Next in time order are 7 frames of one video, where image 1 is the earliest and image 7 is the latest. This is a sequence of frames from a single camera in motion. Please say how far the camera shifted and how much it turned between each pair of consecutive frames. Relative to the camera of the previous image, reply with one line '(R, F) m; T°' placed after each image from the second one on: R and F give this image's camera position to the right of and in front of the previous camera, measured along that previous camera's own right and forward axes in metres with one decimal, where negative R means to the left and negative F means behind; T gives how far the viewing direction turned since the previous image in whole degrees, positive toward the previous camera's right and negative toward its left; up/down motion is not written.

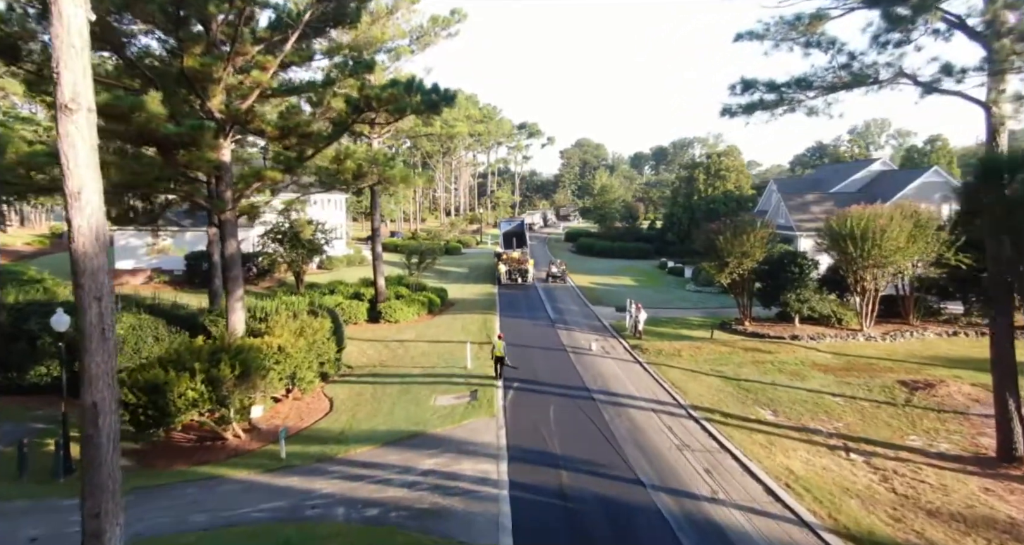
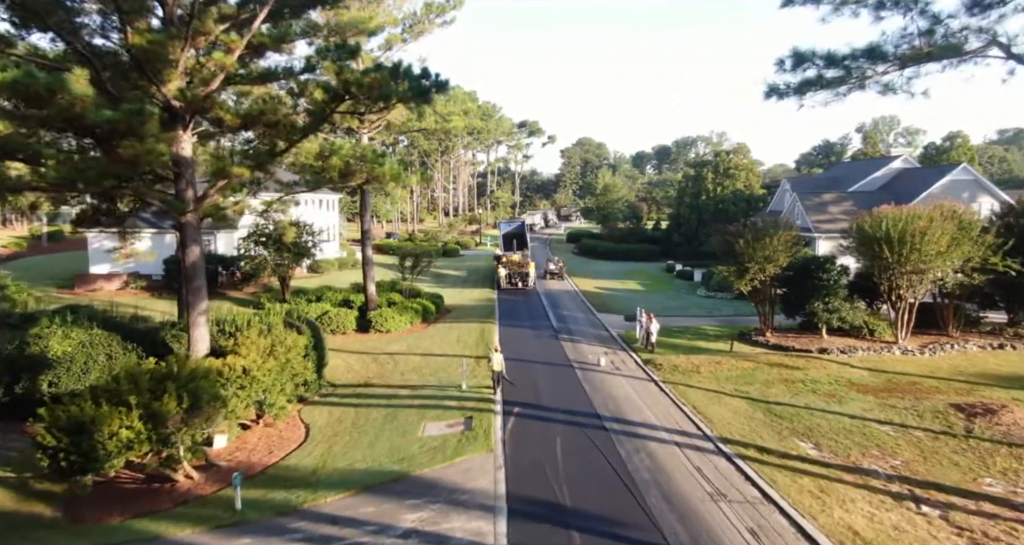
(0.0, +1.7) m; 0°
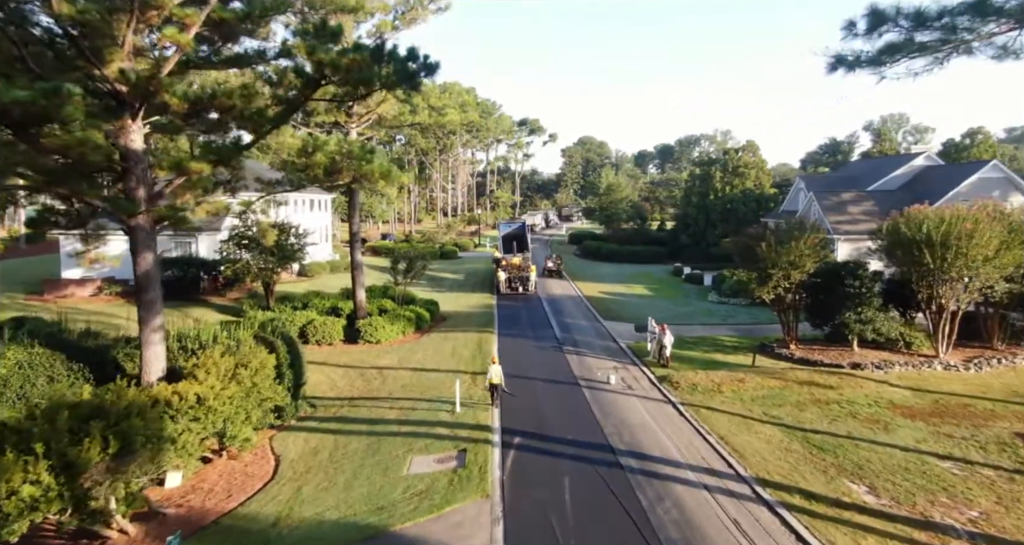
(0.0, +1.7) m; 0°
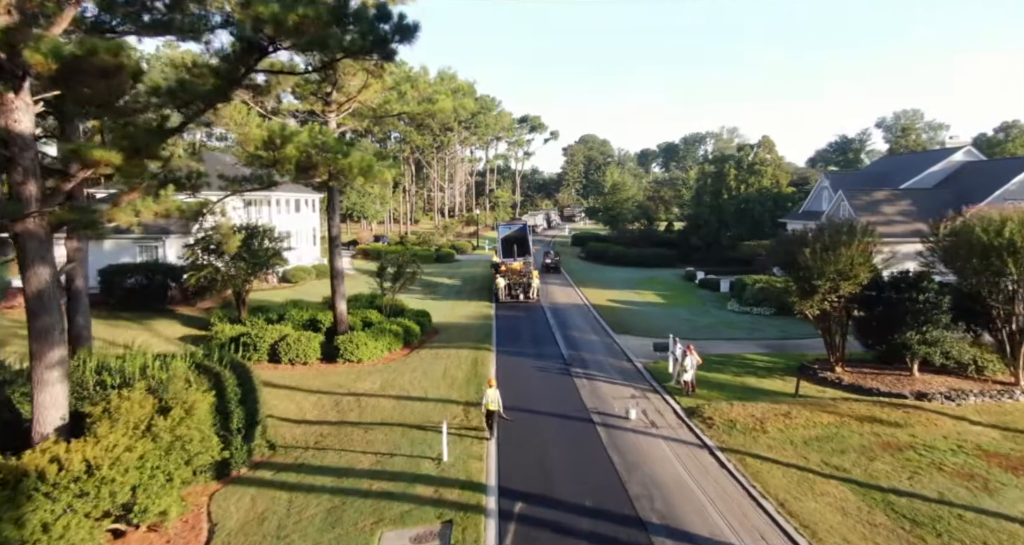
(0.0, +2.5) m; 0°
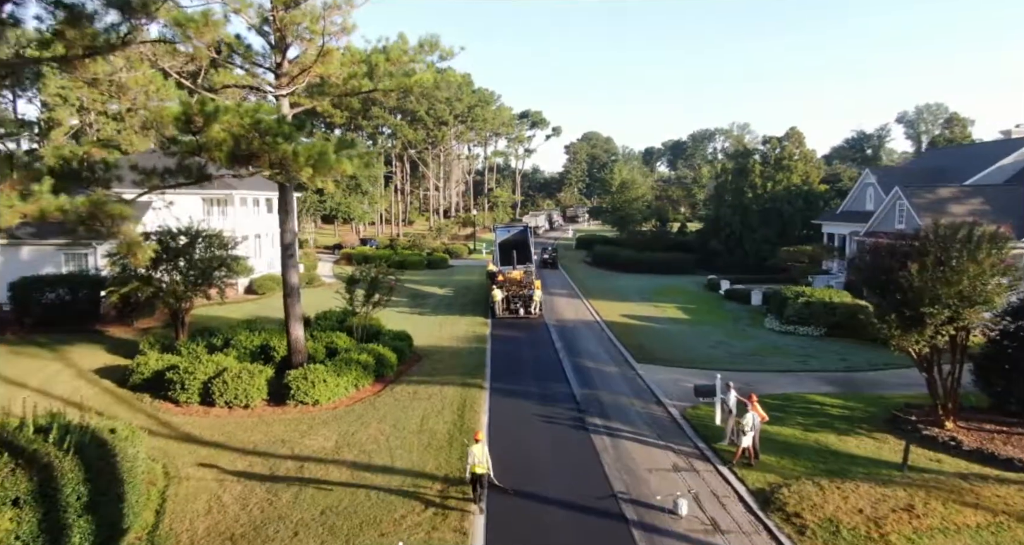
(+0.1, +3.9) m; 0°
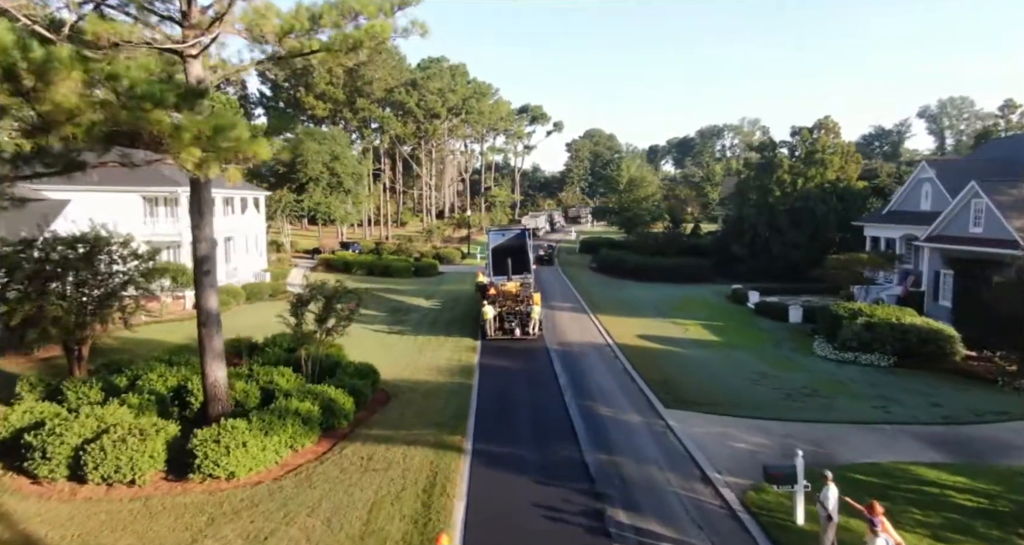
(+0.2, +4.0) m; 0°
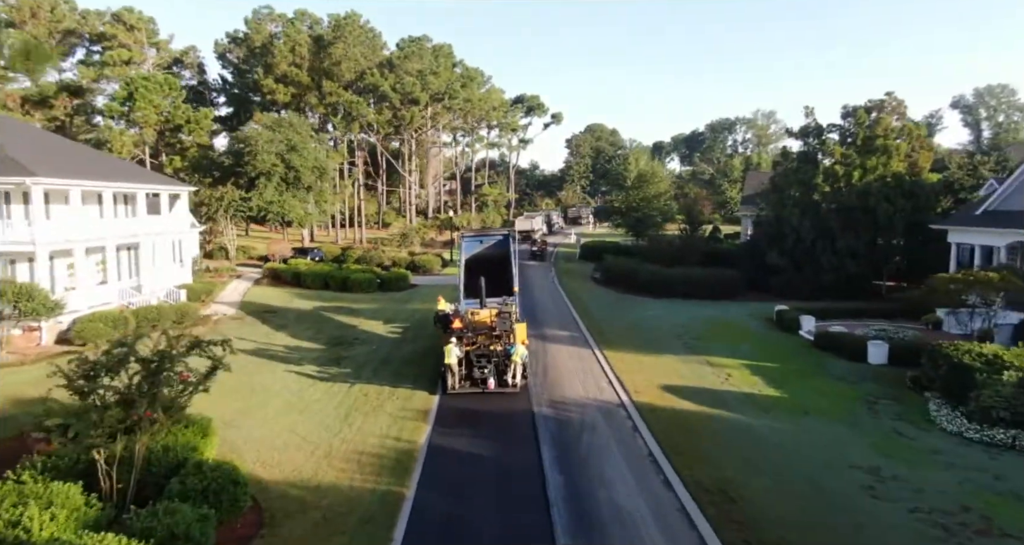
(+0.6, +6.2) m; 0°
